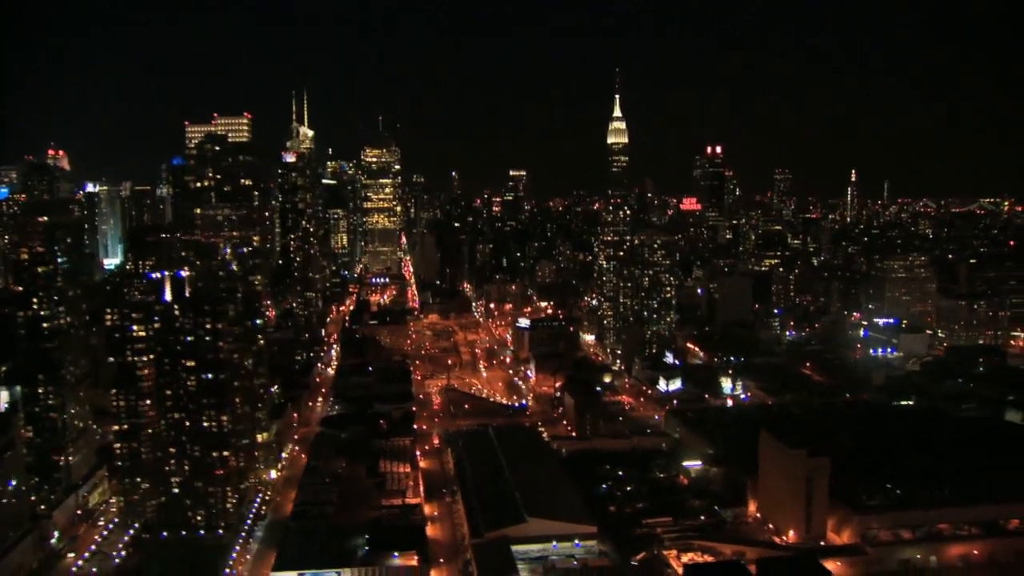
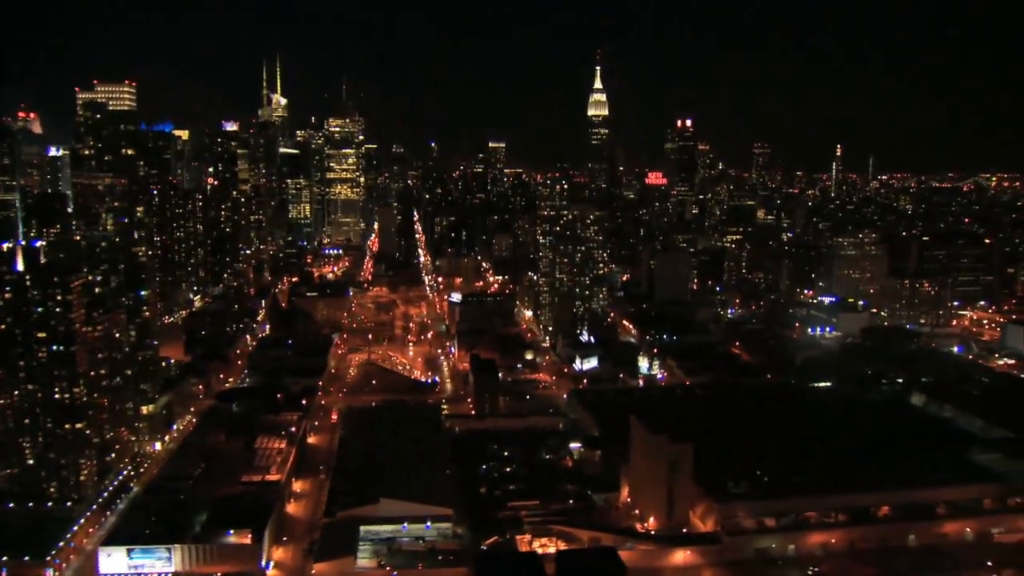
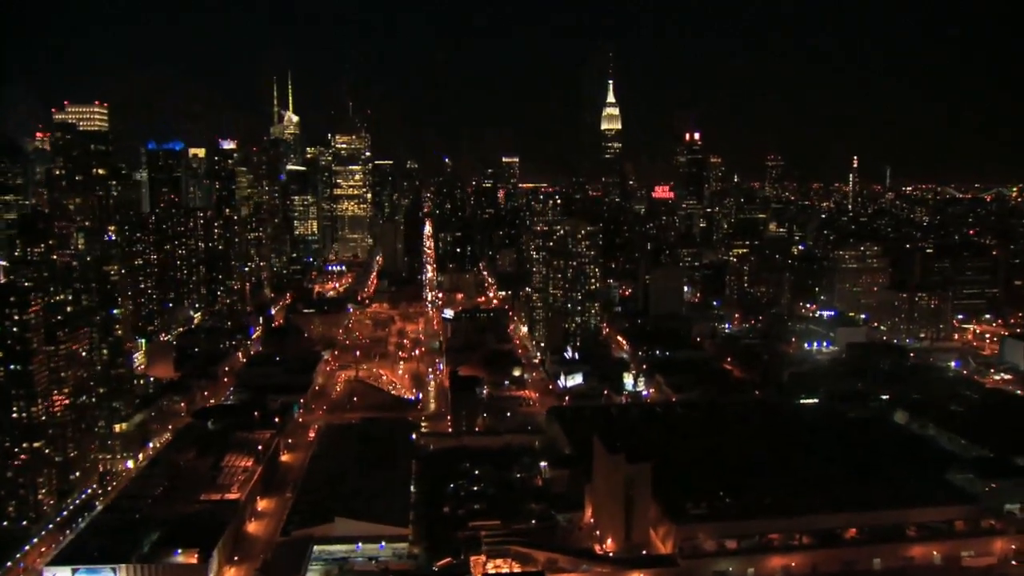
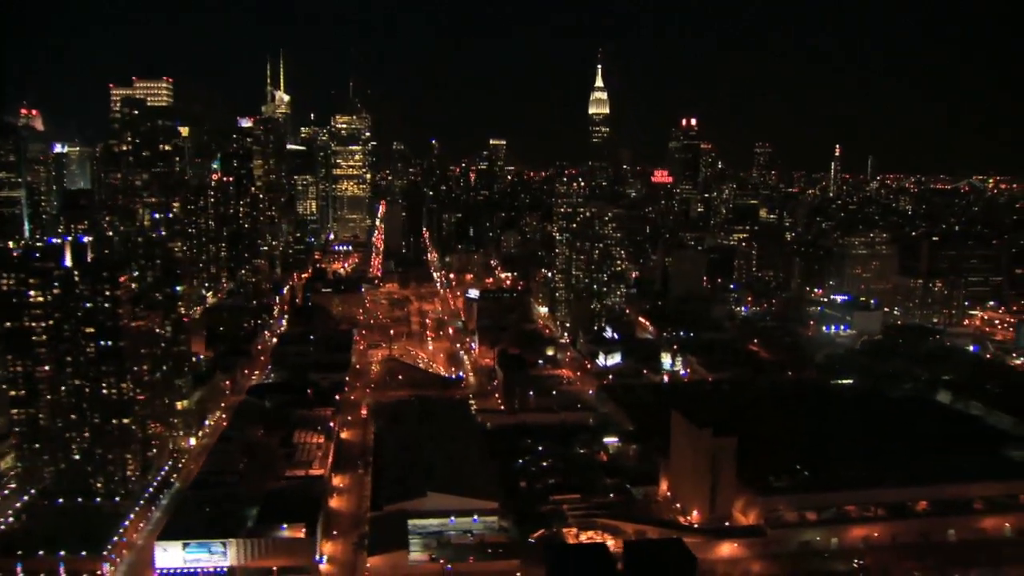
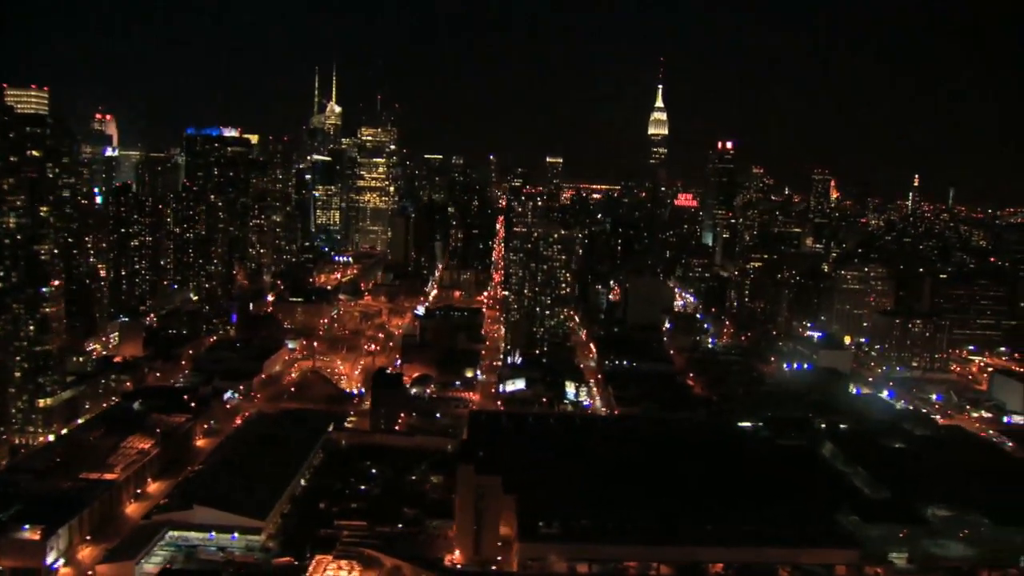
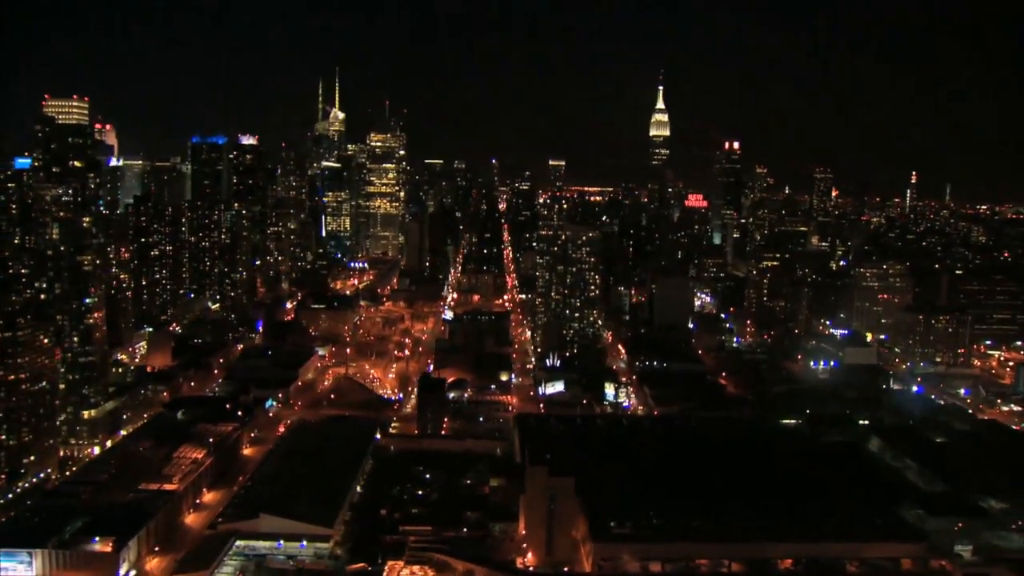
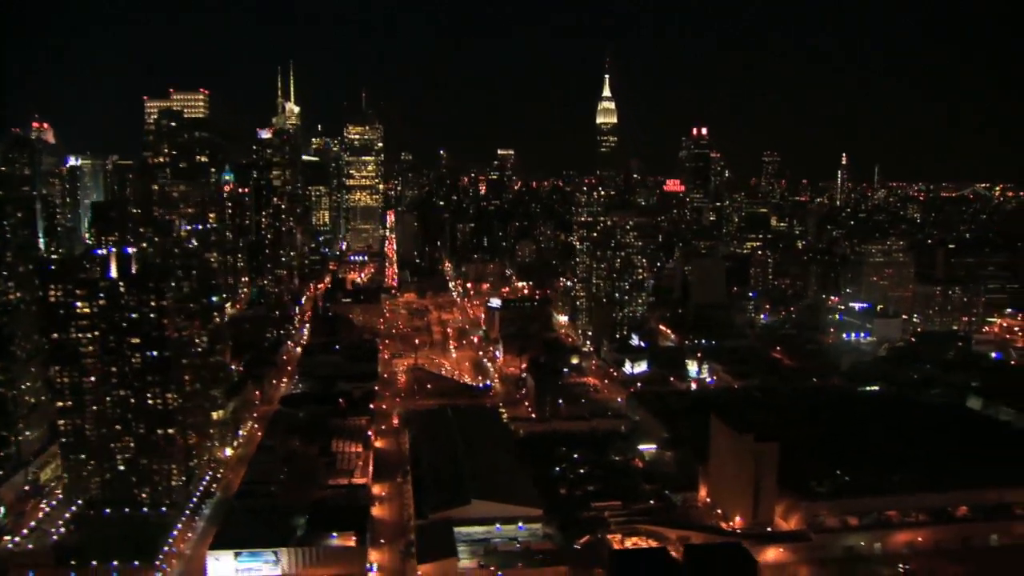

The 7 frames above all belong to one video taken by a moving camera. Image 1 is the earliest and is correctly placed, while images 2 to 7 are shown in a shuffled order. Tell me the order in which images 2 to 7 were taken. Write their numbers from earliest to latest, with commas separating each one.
7, 4, 2, 3, 6, 5
